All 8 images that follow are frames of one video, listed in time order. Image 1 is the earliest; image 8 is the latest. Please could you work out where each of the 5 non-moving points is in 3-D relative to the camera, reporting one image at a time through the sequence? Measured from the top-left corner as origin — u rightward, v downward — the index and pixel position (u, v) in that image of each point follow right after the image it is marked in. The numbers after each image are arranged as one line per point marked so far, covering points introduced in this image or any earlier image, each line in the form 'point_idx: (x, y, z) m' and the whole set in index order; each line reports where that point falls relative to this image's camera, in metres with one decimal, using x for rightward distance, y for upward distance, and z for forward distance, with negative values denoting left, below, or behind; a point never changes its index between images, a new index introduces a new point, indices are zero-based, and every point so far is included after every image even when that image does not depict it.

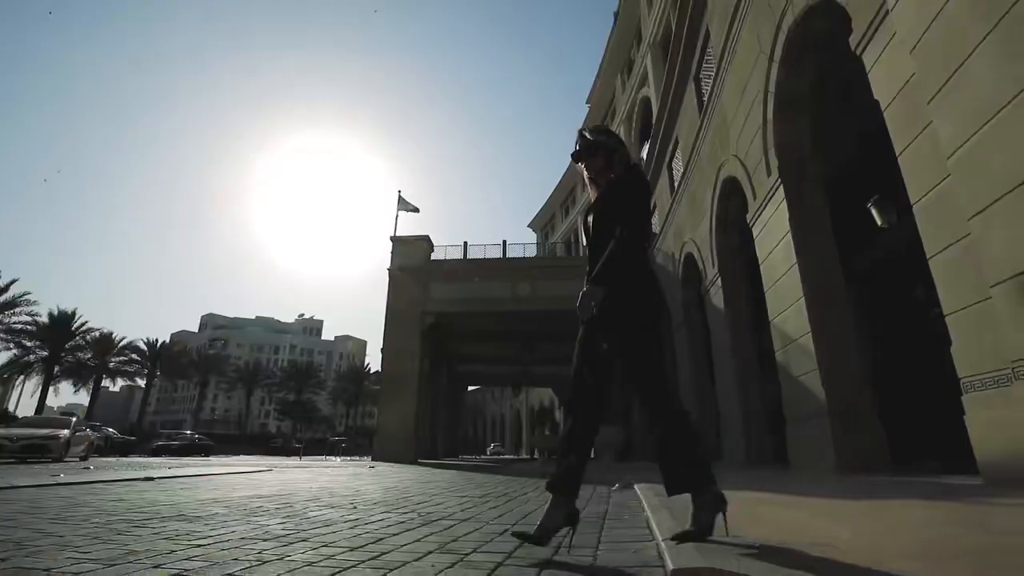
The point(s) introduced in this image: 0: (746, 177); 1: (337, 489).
0: (+4.0, +1.9, +9.4) m
1: (-1.6, -1.9, +5.0) m
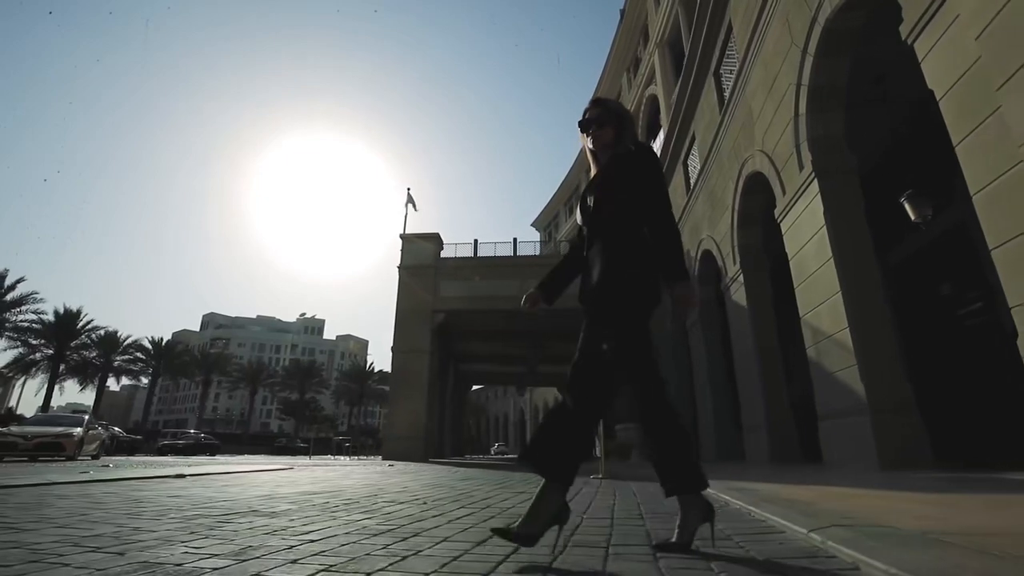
0: (+4.5, +2.0, +9.3) m
1: (-1.1, -1.8, +4.9) m
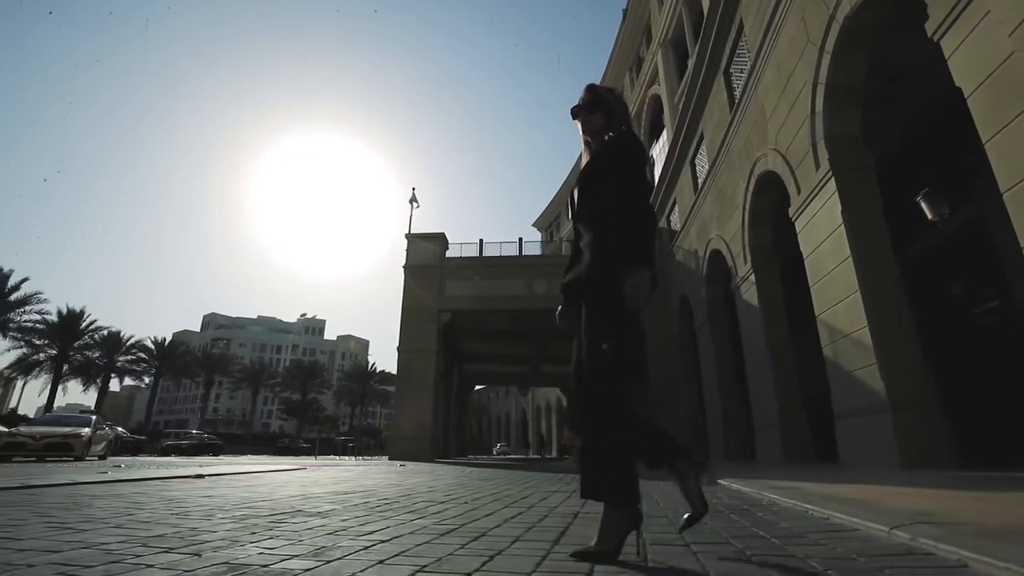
0: (+4.7, +2.0, +9.3) m
1: (-0.9, -1.8, +4.8) m
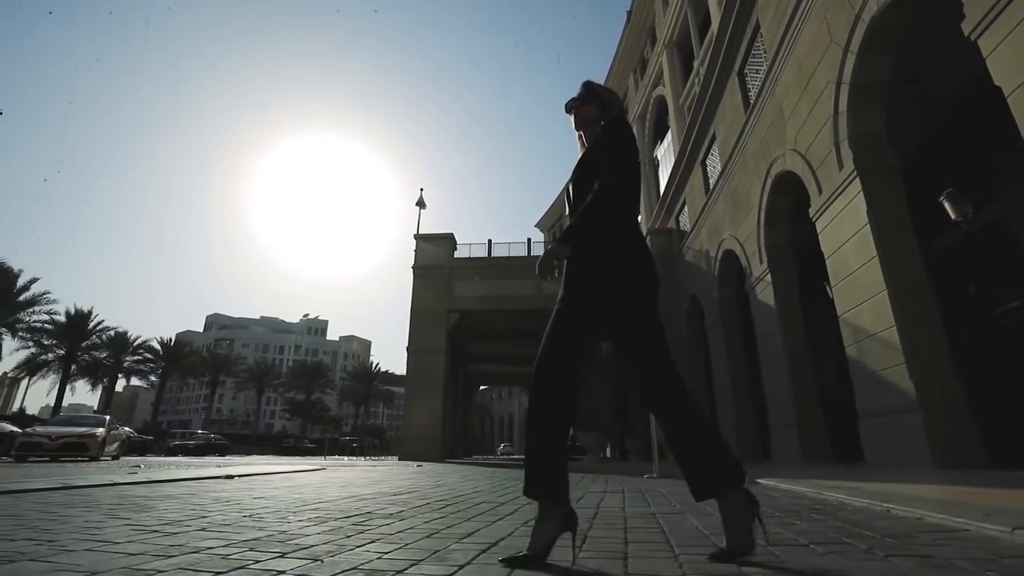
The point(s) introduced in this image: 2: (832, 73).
0: (+5.0, +2.0, +9.3) m
1: (-0.5, -1.8, +4.8) m
2: (+4.8, +3.2, +8.1) m
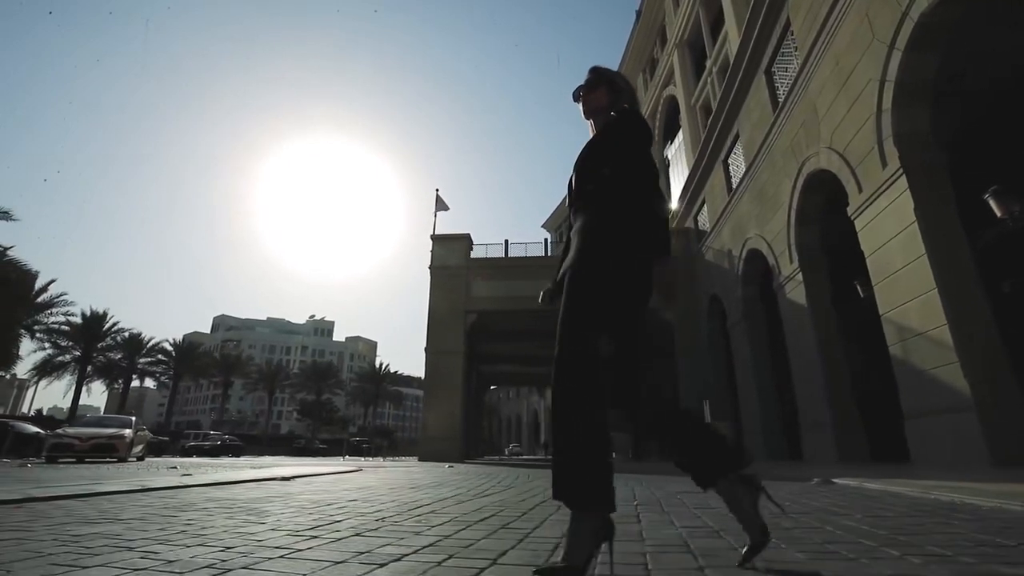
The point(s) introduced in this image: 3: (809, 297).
0: (+5.6, +2.0, +9.2) m
1: (+0.1, -1.8, +4.8) m
2: (+5.4, +3.2, +8.1) m
3: (+6.1, -0.2, +11.1) m
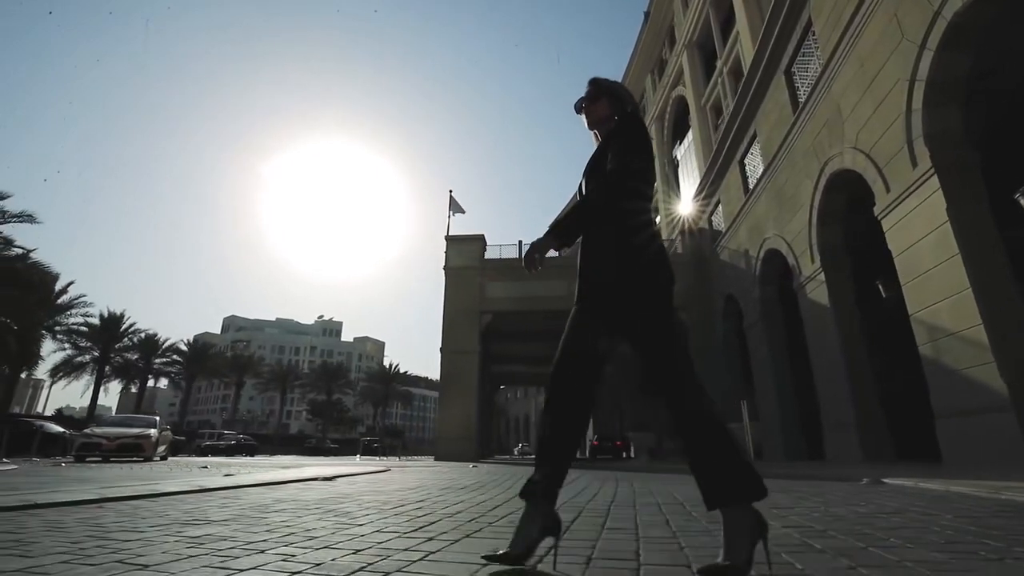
0: (+6.1, +2.0, +9.2) m
1: (+0.5, -1.8, +4.9) m
2: (+5.8, +3.2, +8.1) m
3: (+6.6, -0.2, +11.1) m
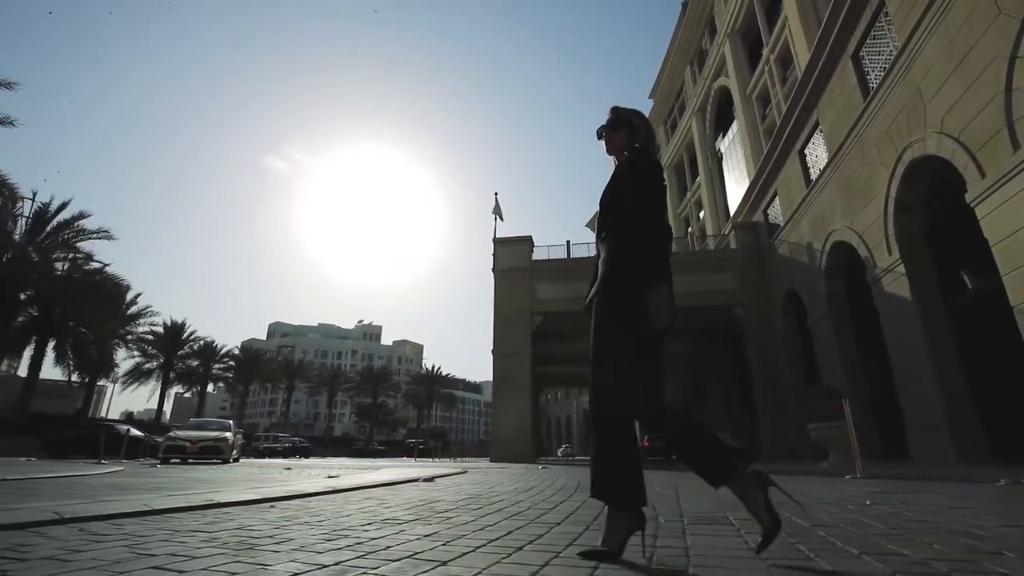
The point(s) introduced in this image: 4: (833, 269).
0: (+7.3, +2.2, +8.8) m
1: (+1.5, -1.7, +4.8) m
2: (+7.0, +3.4, +7.7) m
3: (+7.9, 0.0, +10.7) m
4: (+8.5, +0.5, +14.3) m
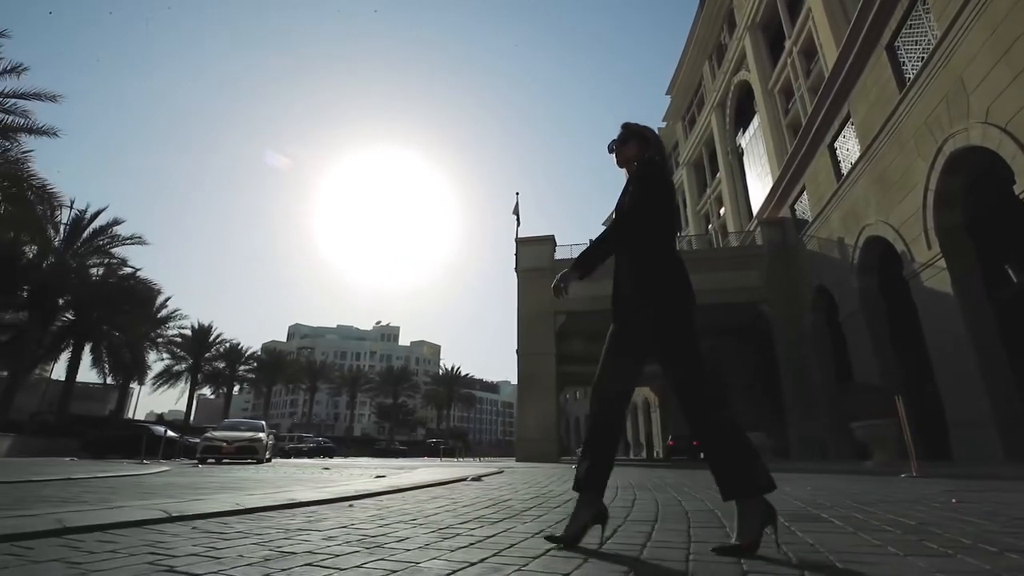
0: (+7.9, +2.3, +8.6) m
1: (+2.1, -1.7, +4.7) m
2: (+7.5, +3.5, +7.5) m
3: (+8.6, +0.1, +10.4) m
4: (+9.3, +0.6, +14.1) m
